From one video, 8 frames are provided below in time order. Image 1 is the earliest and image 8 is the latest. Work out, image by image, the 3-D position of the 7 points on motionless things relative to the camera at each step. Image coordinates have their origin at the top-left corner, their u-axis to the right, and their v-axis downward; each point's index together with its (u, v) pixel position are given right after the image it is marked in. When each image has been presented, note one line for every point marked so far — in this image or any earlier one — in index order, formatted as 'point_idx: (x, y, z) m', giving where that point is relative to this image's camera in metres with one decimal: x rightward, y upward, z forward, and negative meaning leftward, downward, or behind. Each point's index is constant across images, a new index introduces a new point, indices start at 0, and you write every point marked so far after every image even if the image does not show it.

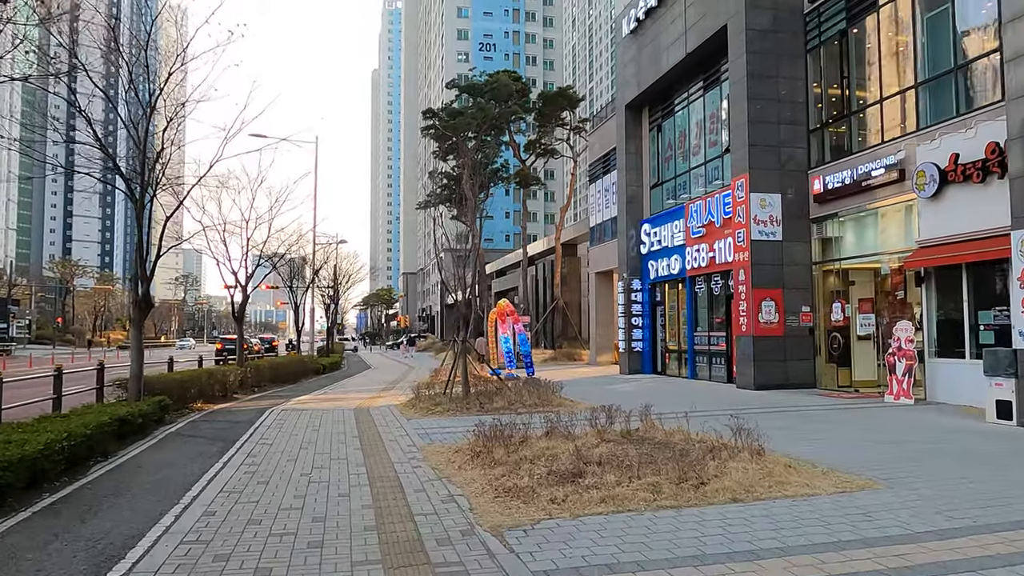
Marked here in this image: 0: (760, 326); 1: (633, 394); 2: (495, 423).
0: (+5.6, -0.9, +17.1) m
1: (+2.8, -2.4, +17.3) m
2: (-0.2, -1.8, +10.2) m
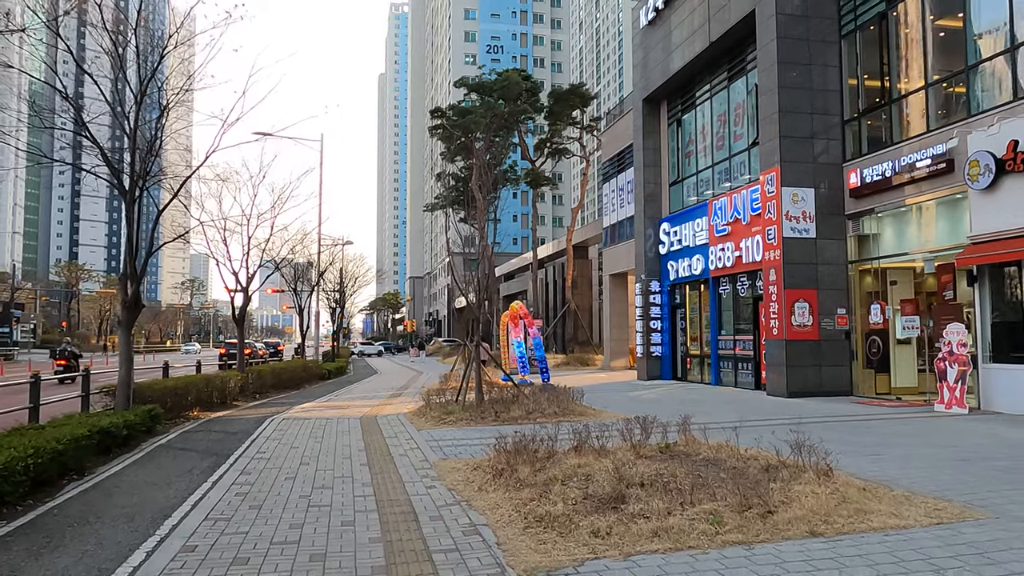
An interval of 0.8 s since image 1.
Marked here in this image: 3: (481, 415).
0: (+5.9, -0.9, +16.0) m
1: (+3.1, -2.4, +16.2) m
2: (+0.1, -1.8, +9.2) m
3: (-0.5, -2.2, +13.3) m
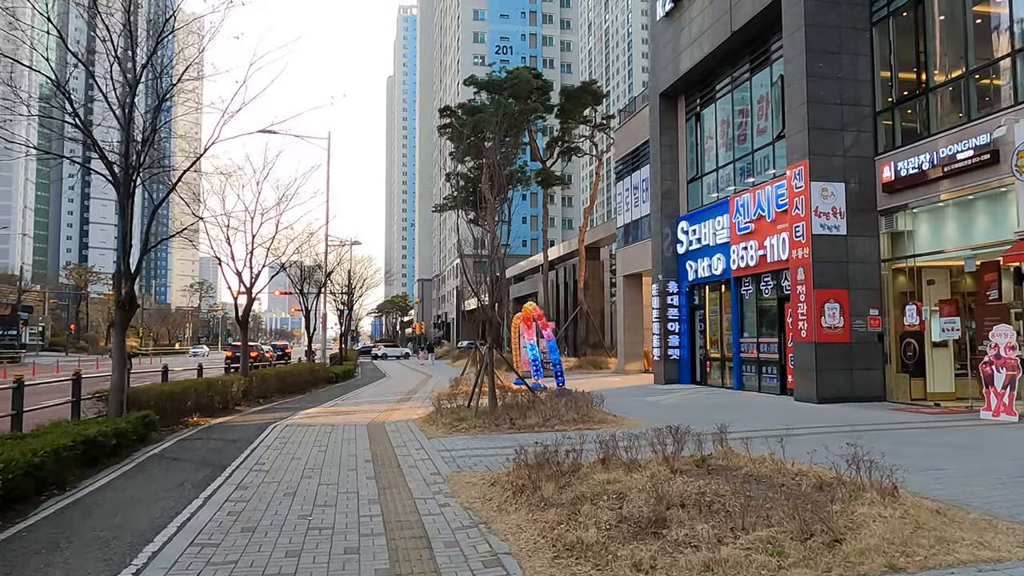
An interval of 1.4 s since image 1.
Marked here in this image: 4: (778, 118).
0: (+6.2, -0.9, +15.2) m
1: (+3.4, -2.4, +15.4) m
2: (+0.3, -1.8, +8.4) m
3: (-0.3, -2.2, +12.5) m
4: (+6.2, +3.9, +17.6) m
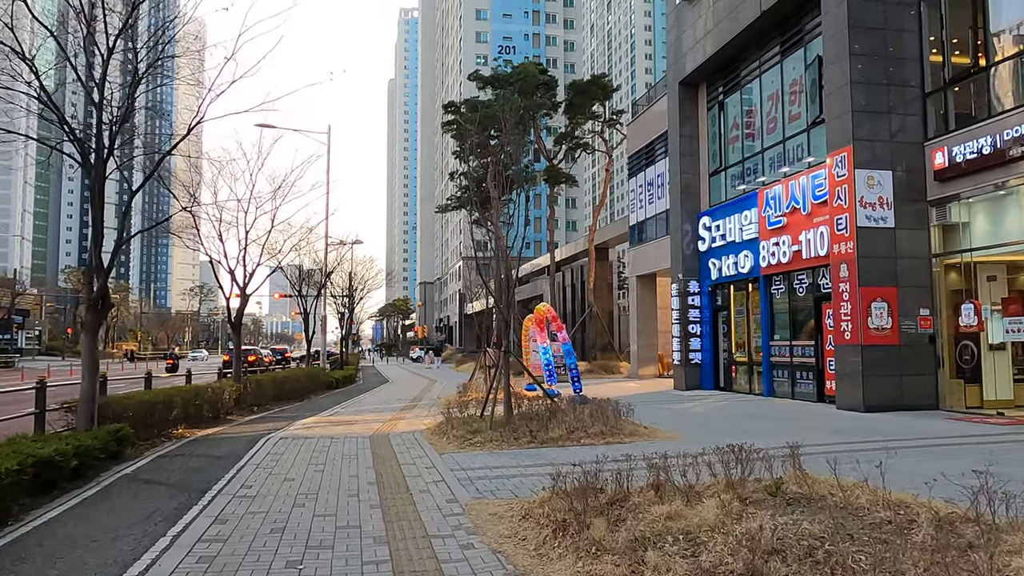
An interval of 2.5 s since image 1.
0: (+6.5, -0.8, +13.9) m
1: (+3.7, -2.4, +14.1) m
2: (+0.6, -1.7, +7.1) m
3: (0.0, -2.1, +11.1) m
4: (+6.5, +4.0, +16.3) m
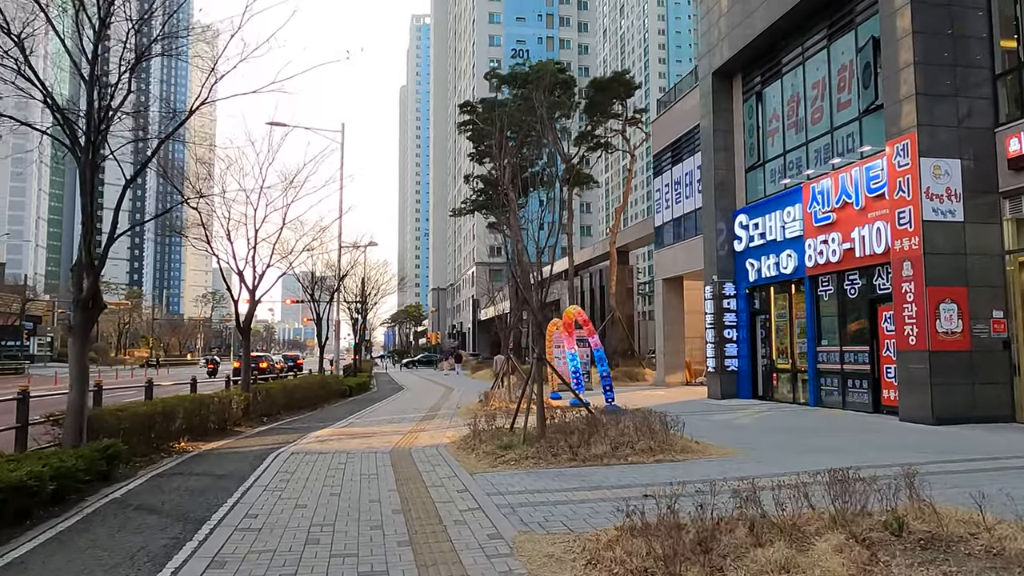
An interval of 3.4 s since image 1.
0: (+7.0, -0.8, +12.6) m
1: (+4.2, -2.4, +12.8) m
2: (+1.0, -1.6, +5.9) m
3: (+0.5, -2.1, +10.0) m
4: (+7.0, +4.0, +15.0) m
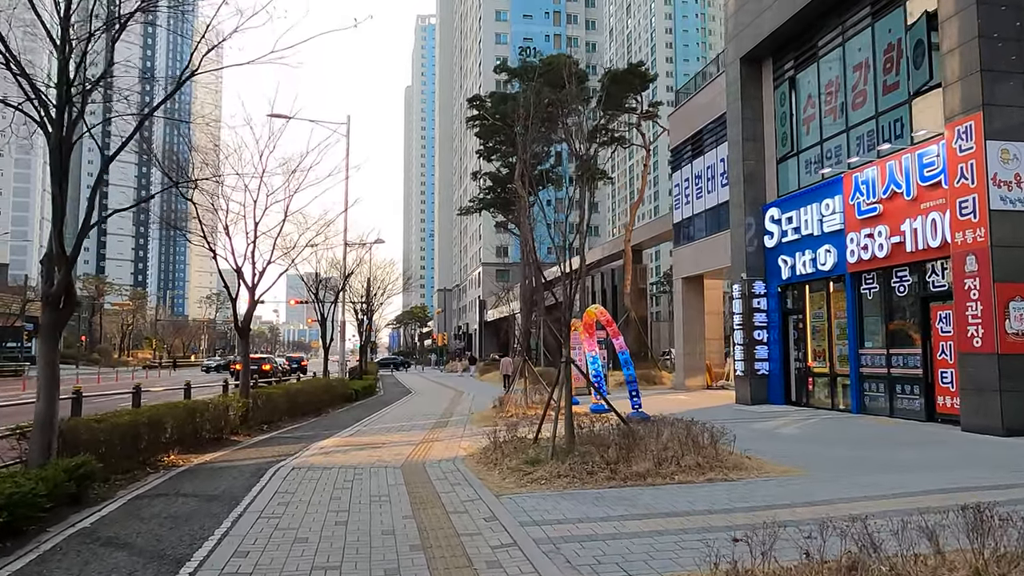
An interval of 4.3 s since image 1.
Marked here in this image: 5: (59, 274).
0: (+7.4, -0.8, +11.4) m
1: (+4.6, -2.3, +11.6) m
2: (+1.3, -1.6, +4.7) m
3: (+0.8, -2.1, +8.8) m
4: (+7.4, +4.0, +13.8) m
5: (-4.8, +0.1, +8.2) m
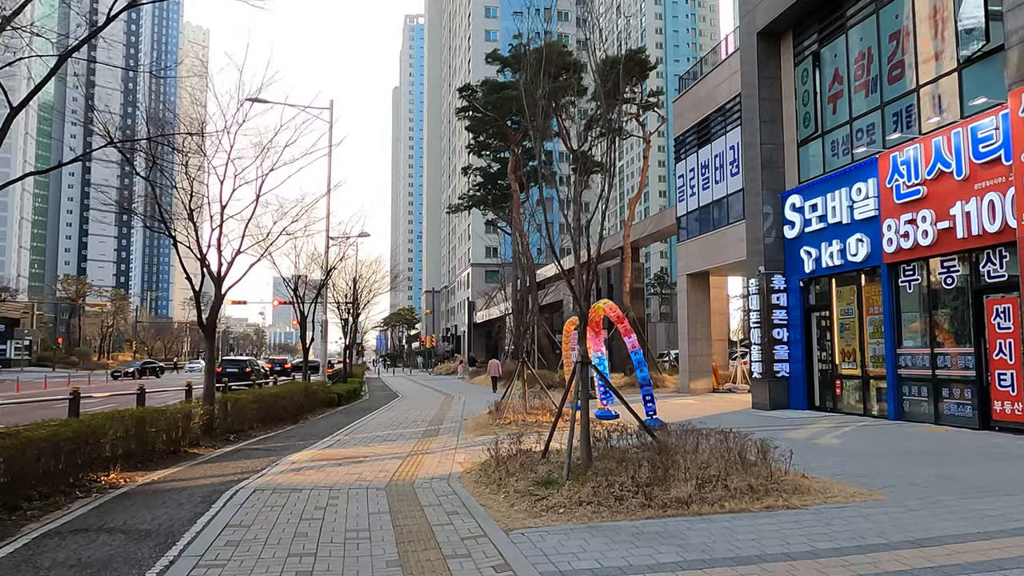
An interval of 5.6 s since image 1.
0: (+7.4, -0.6, +9.8) m
1: (+4.6, -2.2, +10.0) m
2: (+1.5, -1.4, +3.0) m
3: (+0.9, -1.9, +7.1) m
4: (+7.4, +4.1, +12.3) m
5: (-4.7, +0.3, +6.4) m
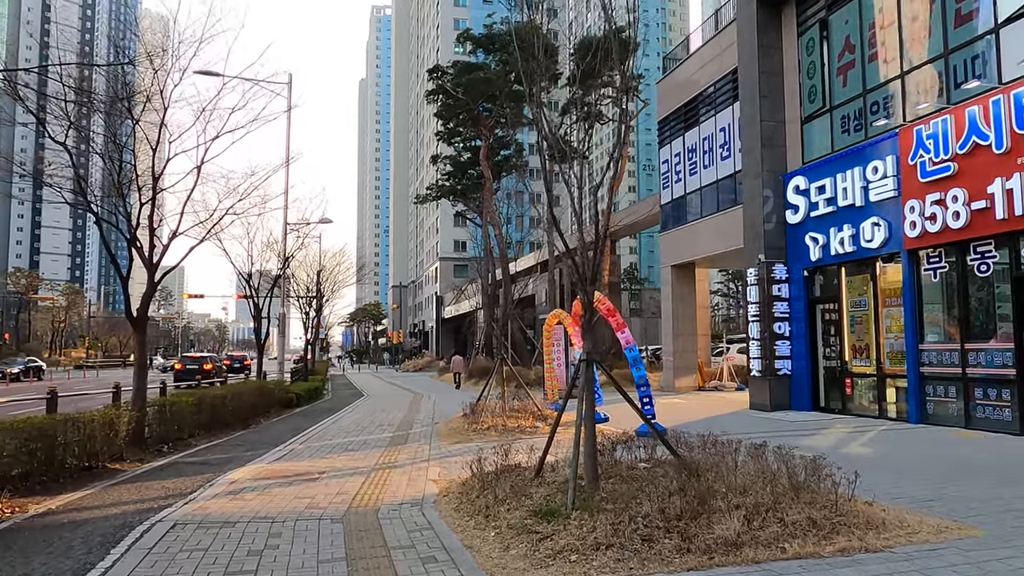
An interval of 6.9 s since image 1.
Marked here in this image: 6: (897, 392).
0: (+7.3, -0.5, +8.5) m
1: (+4.5, -2.0, +8.6) m
2: (+1.6, -1.3, +1.4) m
3: (+0.9, -1.7, +5.5) m
4: (+7.2, +4.3, +10.9) m
5: (-4.7, +0.5, +4.6) m
6: (+6.6, -1.8, +13.1) m
